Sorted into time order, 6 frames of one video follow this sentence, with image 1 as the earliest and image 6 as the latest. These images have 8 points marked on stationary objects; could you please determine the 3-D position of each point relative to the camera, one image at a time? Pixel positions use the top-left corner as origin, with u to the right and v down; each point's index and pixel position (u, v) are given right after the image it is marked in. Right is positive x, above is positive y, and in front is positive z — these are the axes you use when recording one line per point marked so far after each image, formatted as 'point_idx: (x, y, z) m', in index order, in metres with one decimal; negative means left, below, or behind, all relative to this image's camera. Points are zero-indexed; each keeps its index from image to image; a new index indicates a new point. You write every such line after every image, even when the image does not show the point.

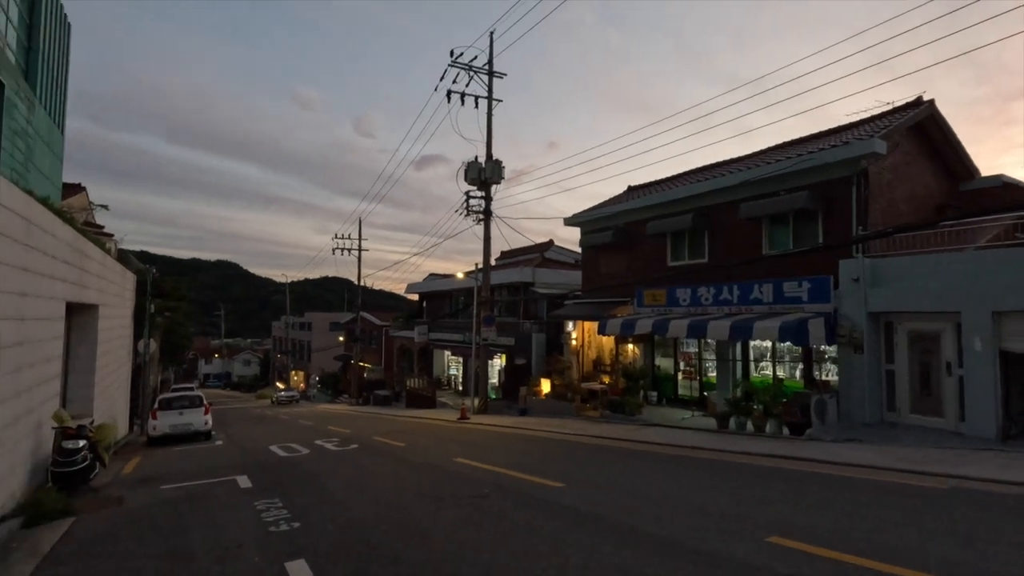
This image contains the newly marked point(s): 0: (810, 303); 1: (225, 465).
0: (+8.5, -0.4, +15.4) m
1: (-7.5, -4.6, +14.1) m
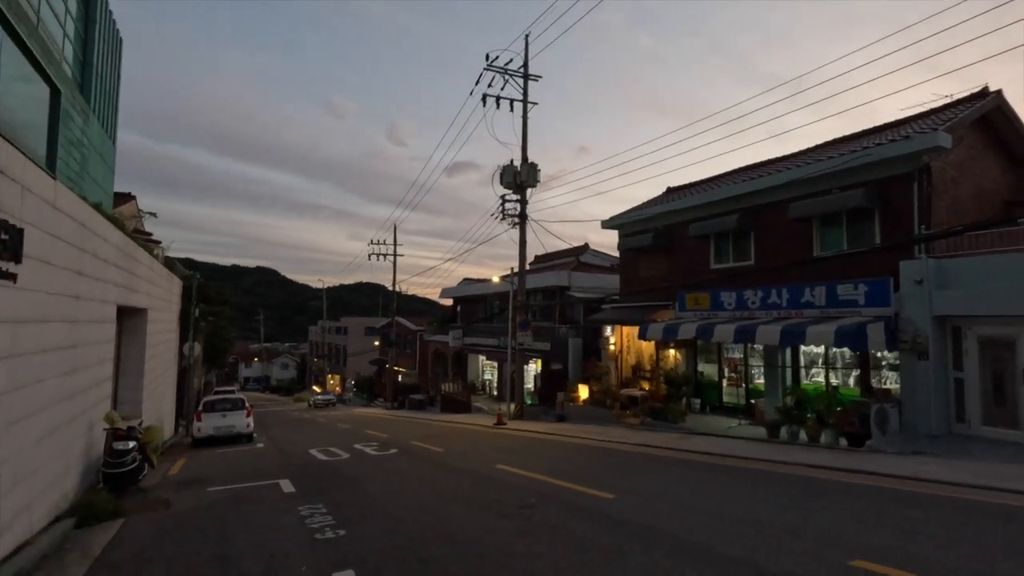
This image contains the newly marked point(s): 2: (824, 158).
0: (+9.6, -0.5, +14.5) m
1: (-6.5, -4.8, +14.1) m
2: (+9.9, +4.2, +17.0) m
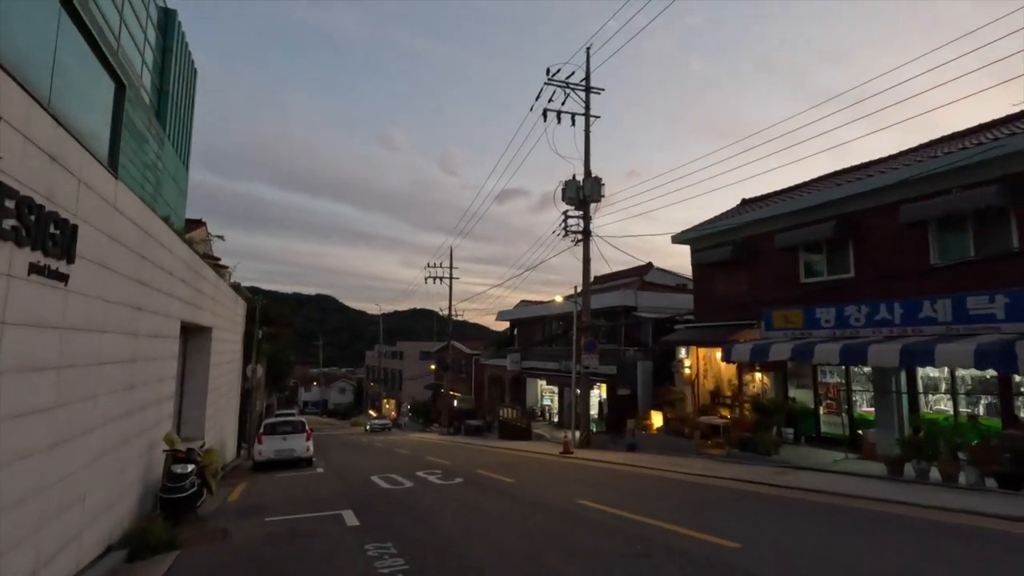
0: (+11.5, -0.8, +12.4) m
1: (-4.6, -5.1, +13.3) m
2: (+12.0, +3.8, +15.1) m
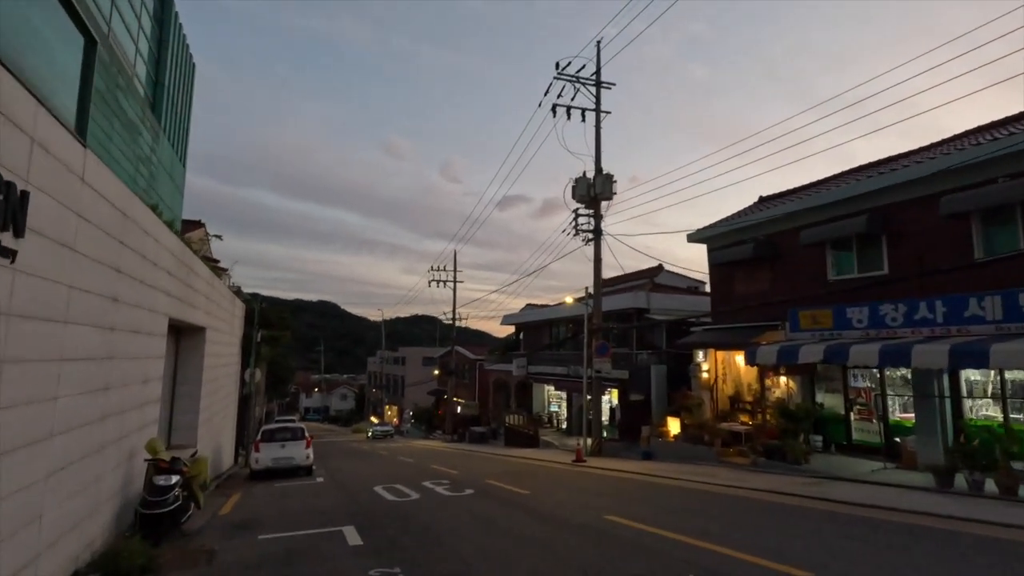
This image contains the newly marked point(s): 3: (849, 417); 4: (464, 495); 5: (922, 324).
0: (+11.8, -0.7, +11.4) m
1: (-4.2, -5.0, +12.3) m
2: (+12.3, +3.9, +14.1) m
3: (+10.5, -4.0, +16.7) m
4: (-1.2, -5.1, +13.1) m
5: (+10.7, -0.9, +14.0) m
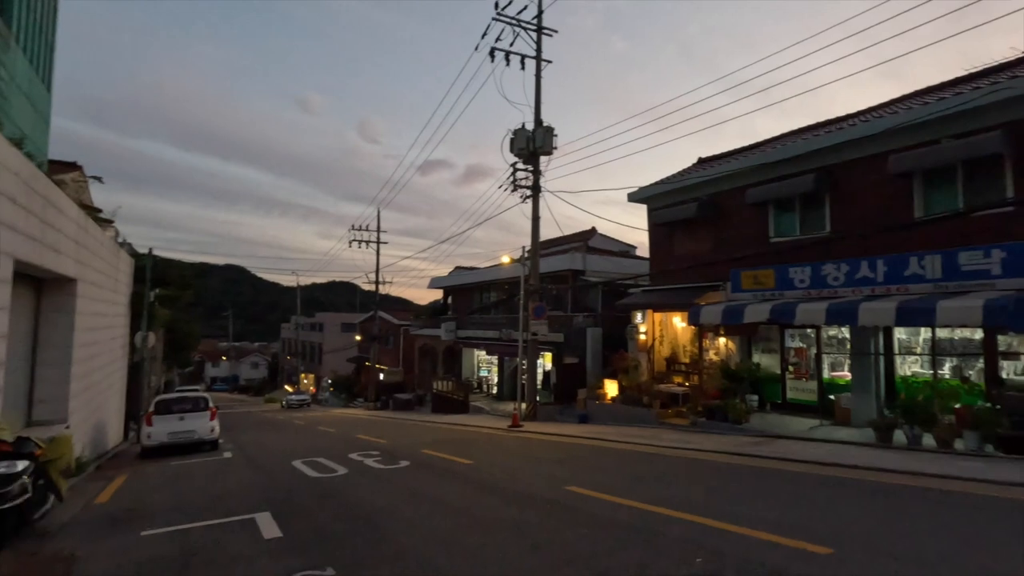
0: (+10.7, +0.2, +11.6) m
1: (-5.4, -3.9, +10.5) m
2: (+10.9, +4.9, +14.1) m
3: (+8.6, -2.8, +16.9) m
4: (-2.5, -3.9, +11.8) m
5: (+9.2, +0.1, +14.1) m
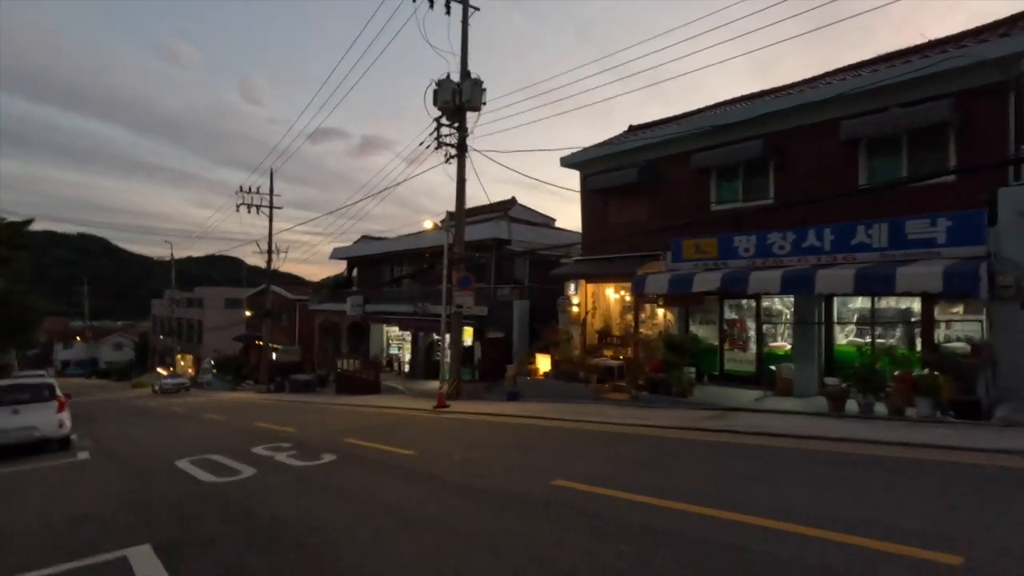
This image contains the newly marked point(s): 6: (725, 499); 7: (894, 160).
0: (+9.6, +0.9, +11.8) m
1: (-6.0, -3.2, +7.8) m
2: (+9.4, +5.7, +14.1) m
3: (+6.5, -1.8, +16.6) m
4: (-3.4, -3.1, +9.6) m
5: (+7.7, +0.9, +13.9) m
6: (+3.1, -3.1, +7.9) m
7: (+9.5, +3.2, +13.4) m
